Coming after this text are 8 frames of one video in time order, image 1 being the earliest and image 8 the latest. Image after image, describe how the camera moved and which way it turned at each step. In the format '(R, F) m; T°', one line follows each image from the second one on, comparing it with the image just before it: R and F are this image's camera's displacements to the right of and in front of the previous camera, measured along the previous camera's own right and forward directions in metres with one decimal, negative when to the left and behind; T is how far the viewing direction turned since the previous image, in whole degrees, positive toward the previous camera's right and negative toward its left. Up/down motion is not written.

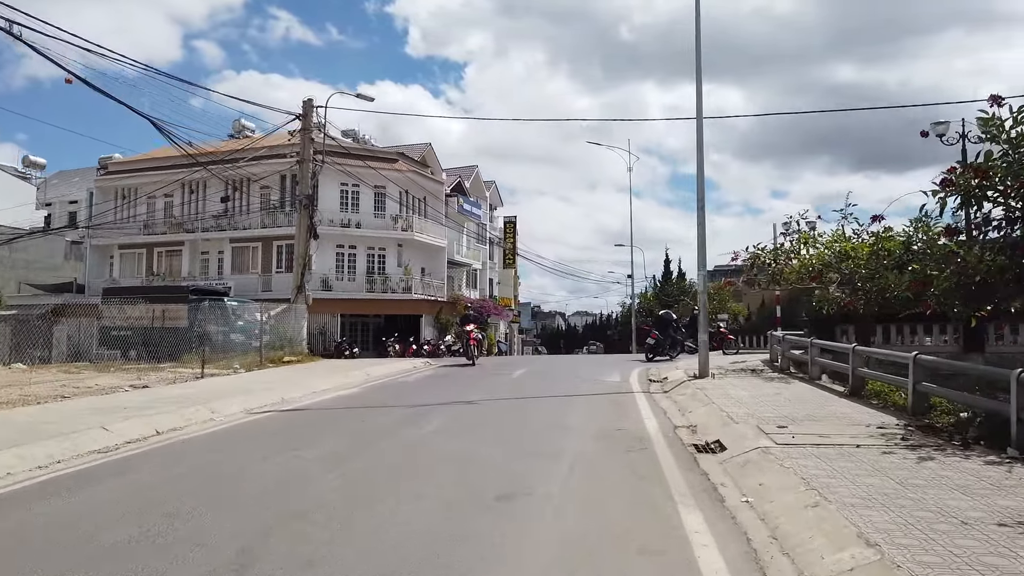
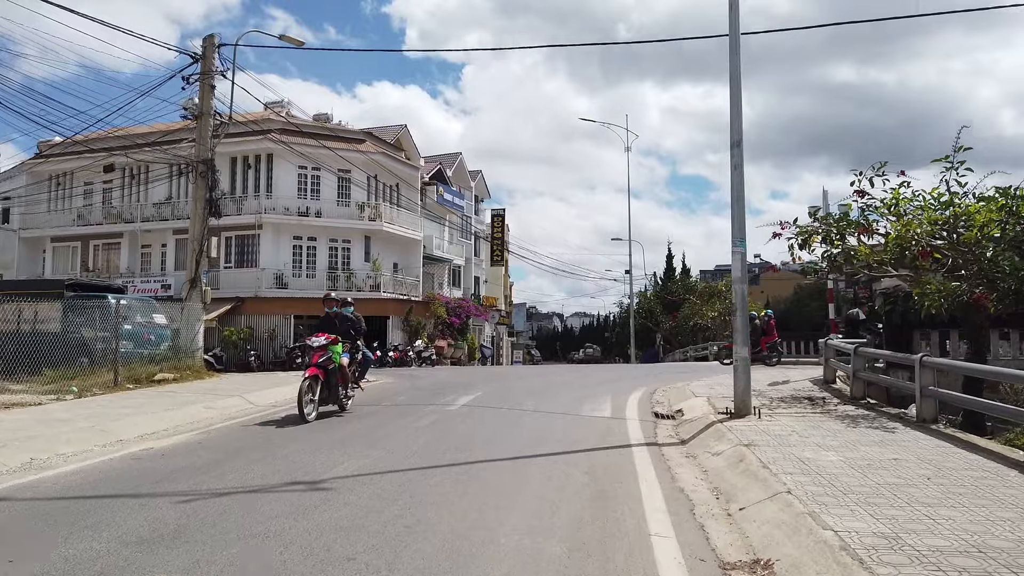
(+0.9, +5.3) m; 0°
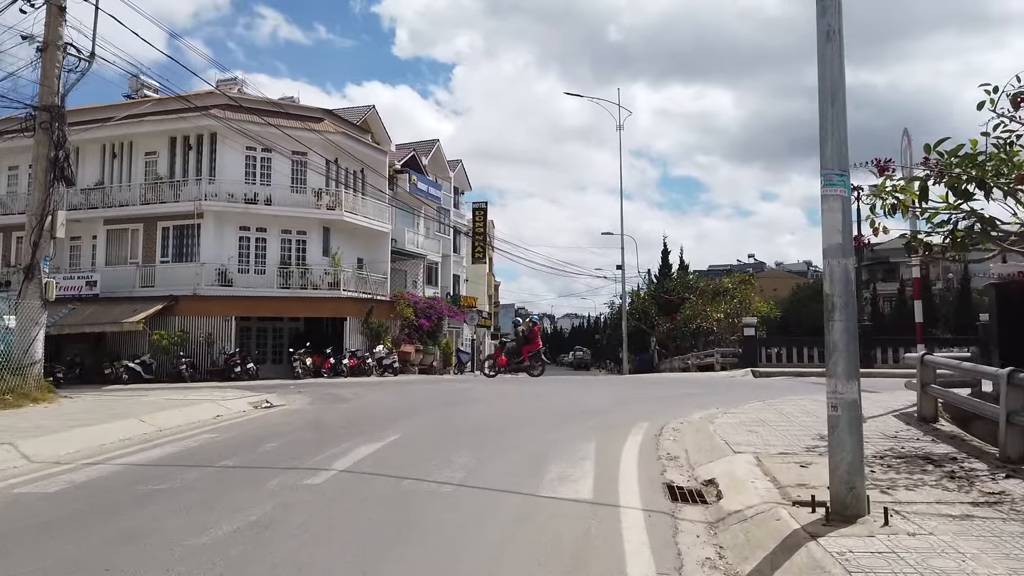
(+0.7, +4.4) m; +1°
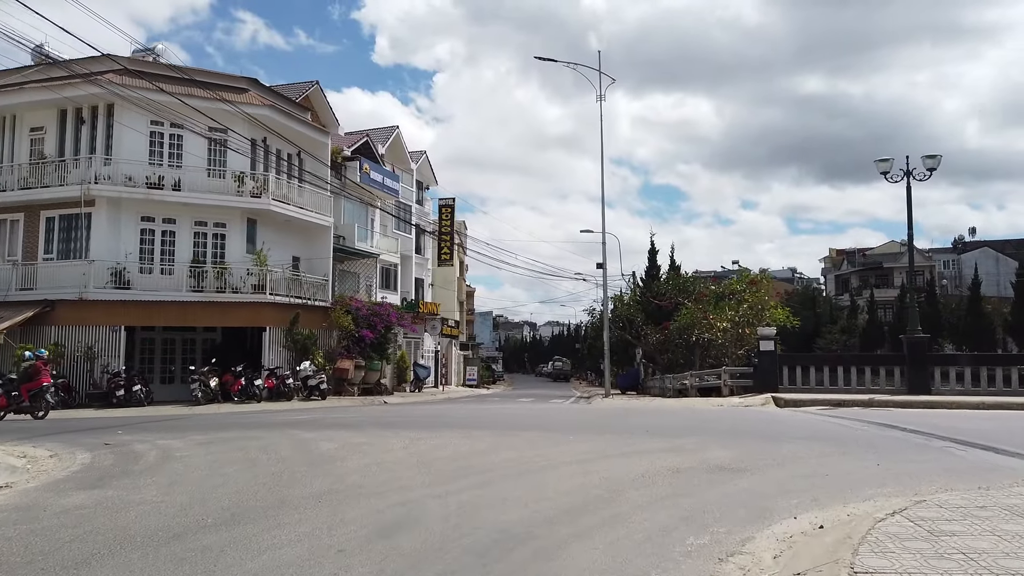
(+0.8, +5.5) m; +1°
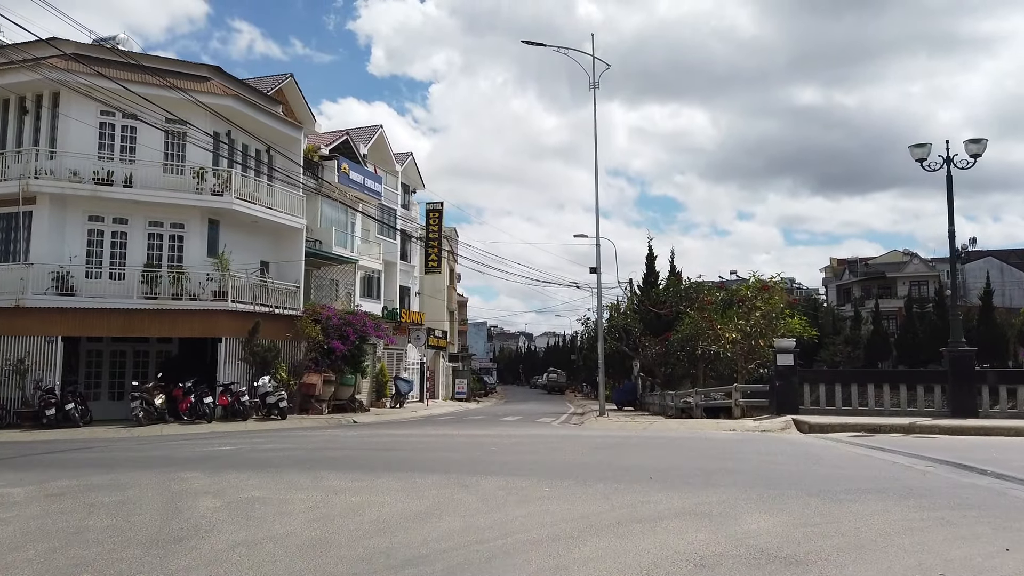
(+0.4, +2.5) m; 0°
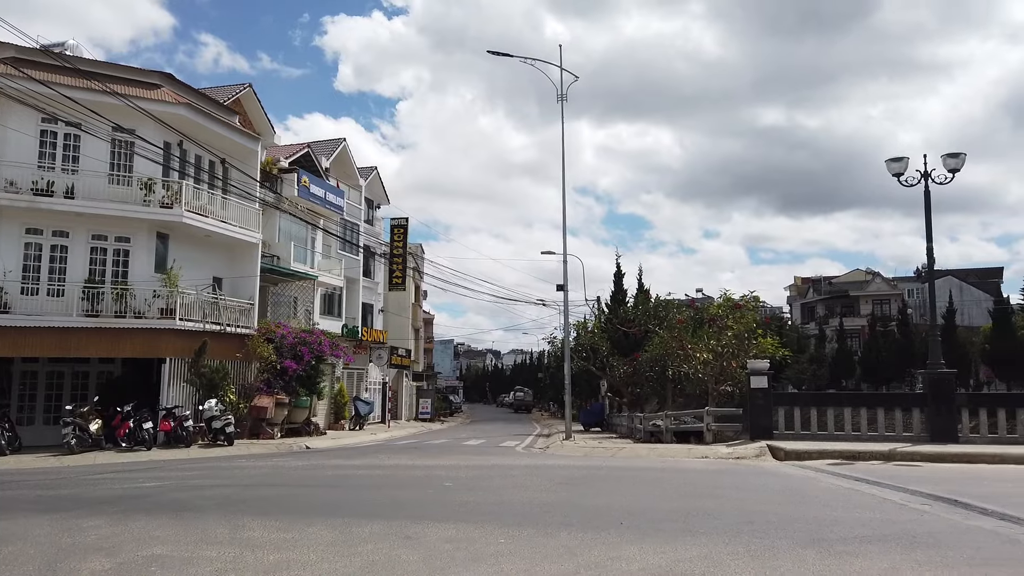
(+0.1, +0.9) m; +2°
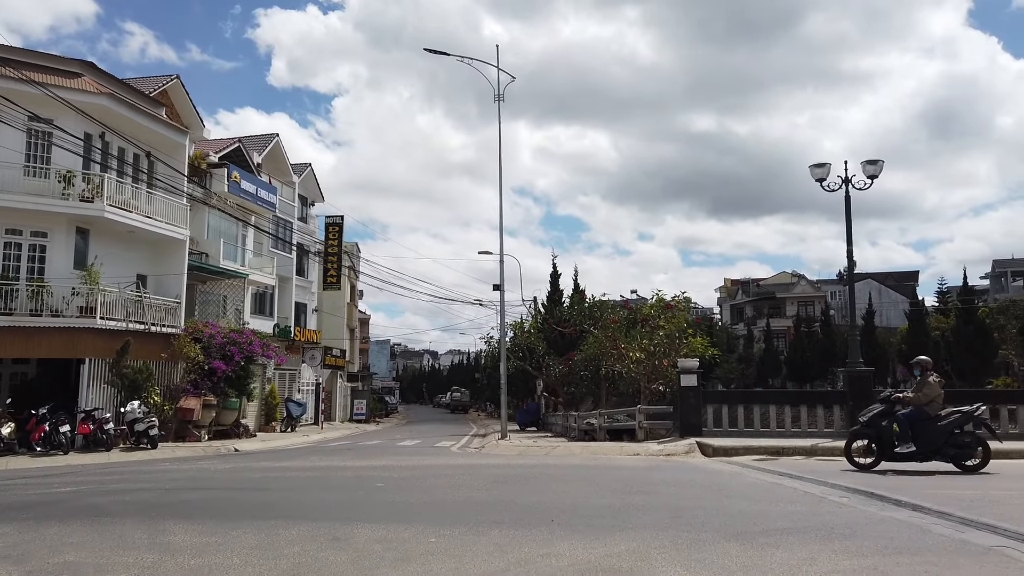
(0.0, 0.0) m; +5°
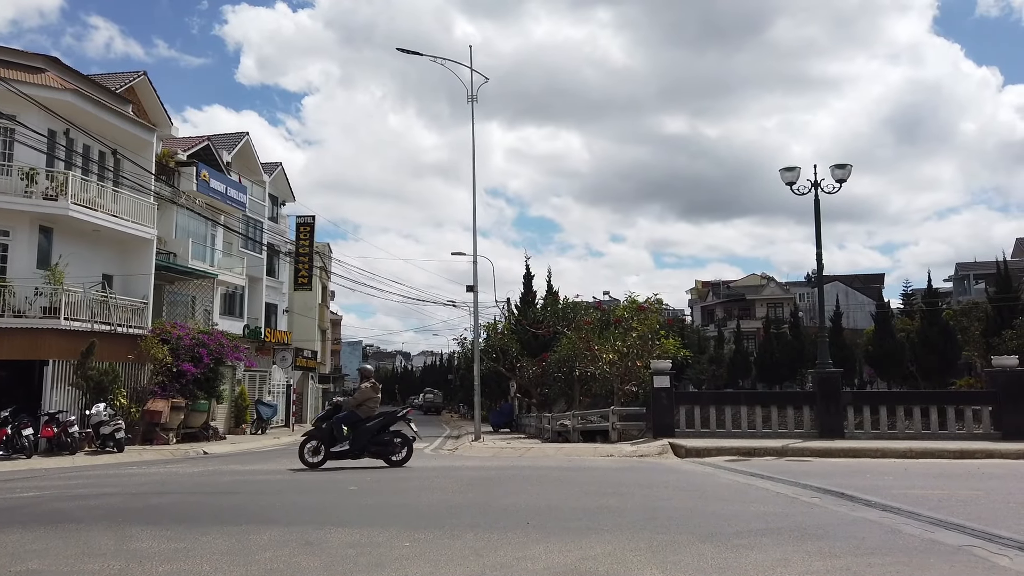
(0.0, 0.0) m; +2°
